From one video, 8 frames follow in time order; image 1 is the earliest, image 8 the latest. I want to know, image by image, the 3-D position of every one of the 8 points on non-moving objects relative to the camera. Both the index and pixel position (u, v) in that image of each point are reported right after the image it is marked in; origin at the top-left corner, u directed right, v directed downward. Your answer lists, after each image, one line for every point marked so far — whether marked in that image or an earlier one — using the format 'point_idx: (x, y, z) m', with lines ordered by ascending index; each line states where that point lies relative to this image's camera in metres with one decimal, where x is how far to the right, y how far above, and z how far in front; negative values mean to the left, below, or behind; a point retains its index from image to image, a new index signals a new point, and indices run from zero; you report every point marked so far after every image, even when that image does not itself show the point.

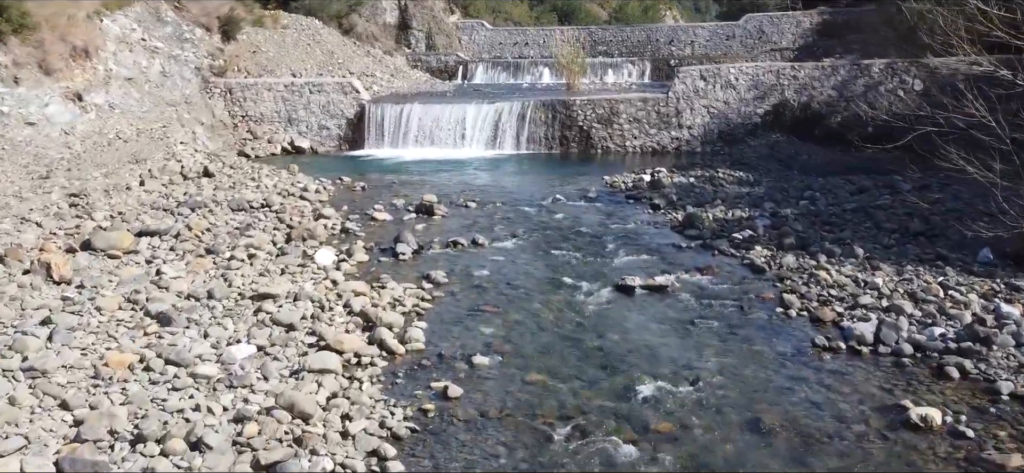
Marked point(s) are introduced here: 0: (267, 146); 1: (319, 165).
0: (-5.6, +2.1, +16.2) m
1: (-4.0, +1.5, +14.6) m
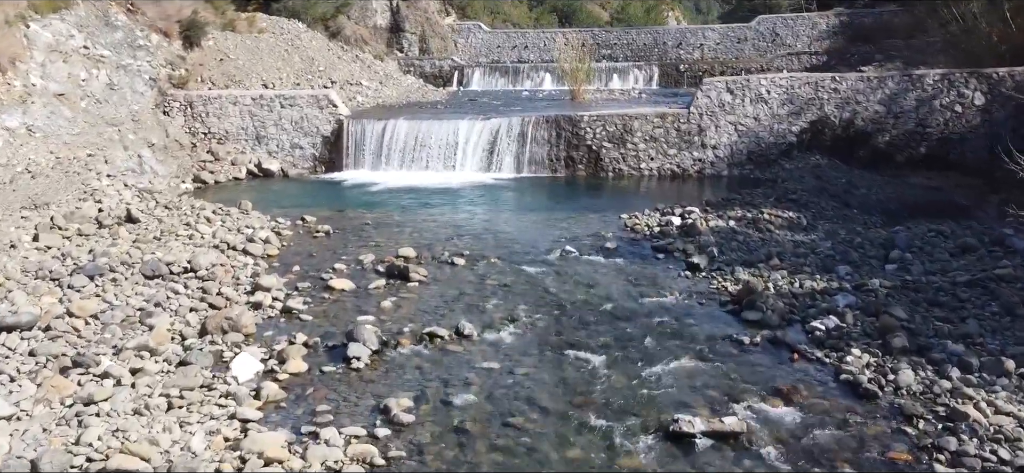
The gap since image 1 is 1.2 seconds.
0: (-5.6, +1.3, +14.2) m
1: (-4.0, +0.8, +12.6) m
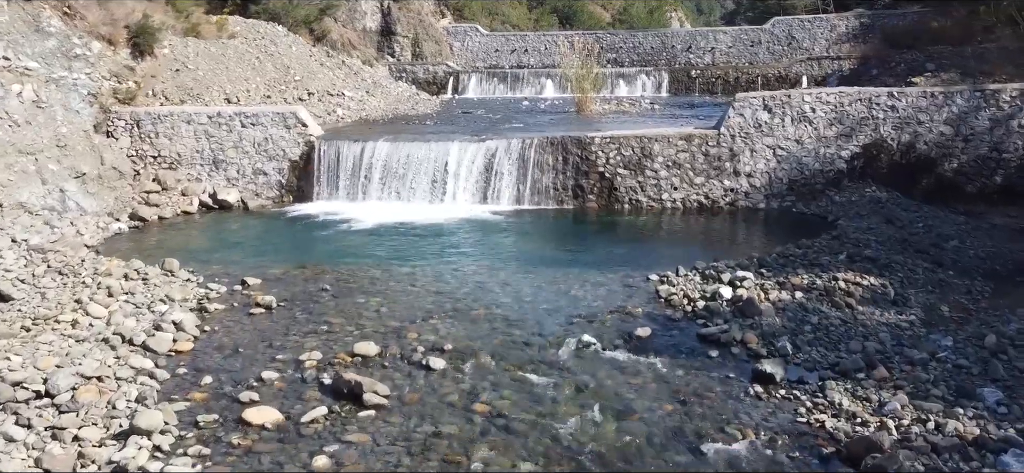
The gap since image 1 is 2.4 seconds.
0: (-5.7, +0.6, +12.1) m
1: (-4.0, 0.0, +10.5) m
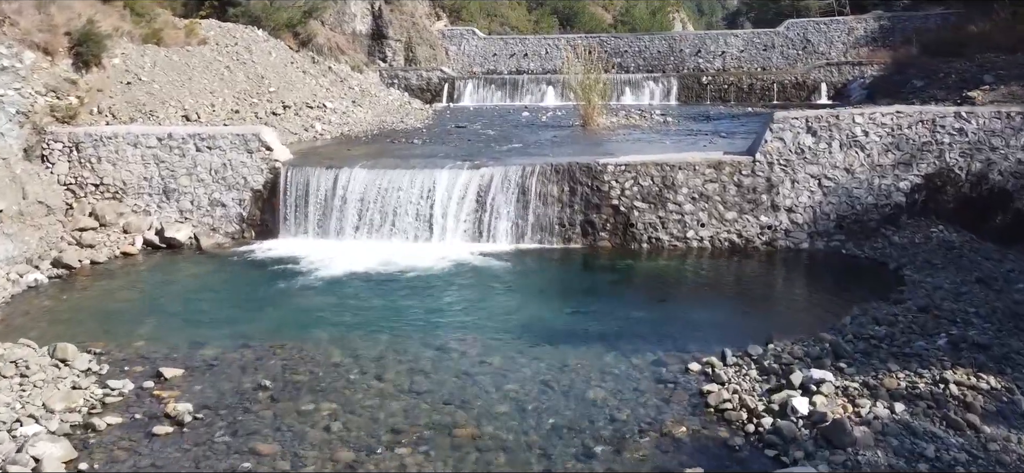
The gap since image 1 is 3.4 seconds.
0: (-5.7, 0.0, +10.3) m
1: (-4.0, -0.6, +8.7) m
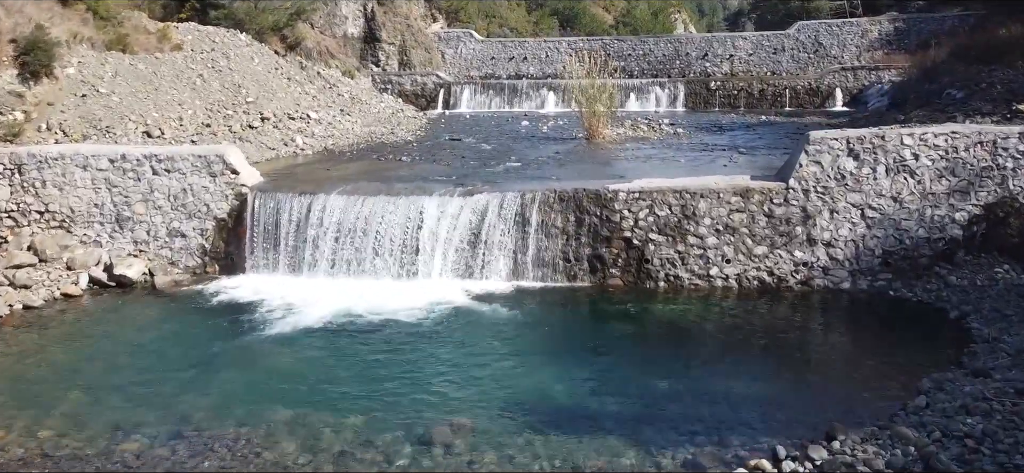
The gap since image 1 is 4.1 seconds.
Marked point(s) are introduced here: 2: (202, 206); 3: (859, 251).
0: (-5.7, -0.5, +9.0) m
1: (-4.0, -1.1, +7.4) m
2: (-4.2, +0.4, +9.7) m
3: (+4.2, -0.2, +8.7) m
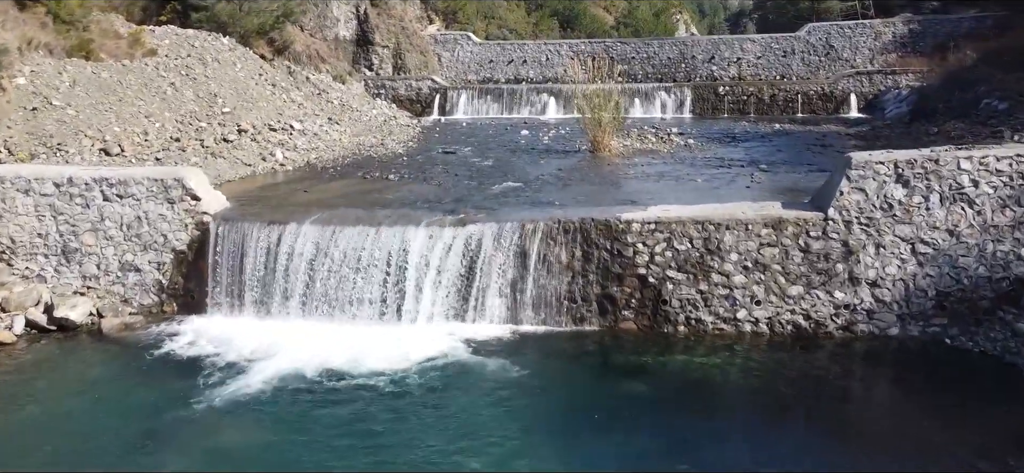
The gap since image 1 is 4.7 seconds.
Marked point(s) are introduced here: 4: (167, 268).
0: (-5.7, -0.9, +7.9) m
1: (-4.1, -1.5, +6.3) m
2: (-4.3, 0.0, +8.6) m
3: (+4.2, -0.6, +7.5) m
4: (-4.1, -0.4, +8.6) m
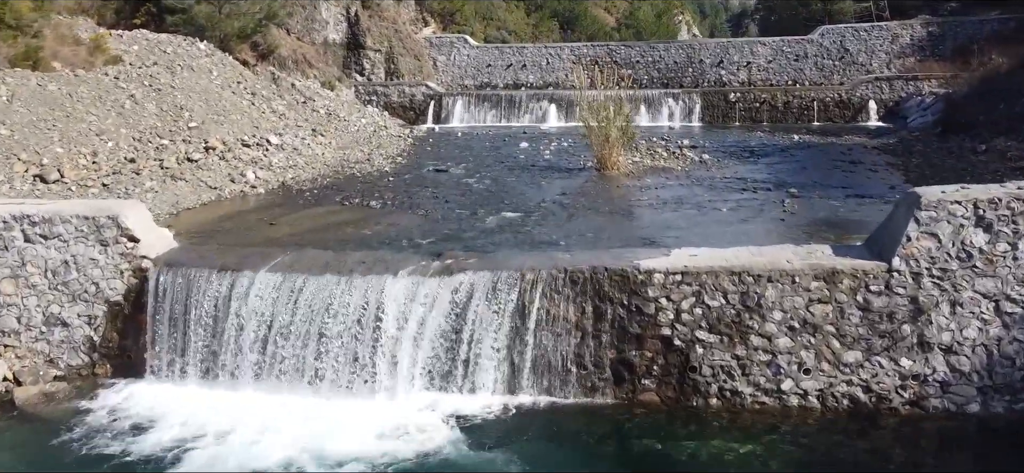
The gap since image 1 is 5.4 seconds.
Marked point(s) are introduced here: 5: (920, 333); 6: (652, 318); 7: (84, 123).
0: (-5.8, -1.4, +6.5) m
1: (-4.1, -2.0, +4.9) m
2: (-4.3, -0.5, +7.2) m
3: (+4.2, -1.1, +6.2) m
4: (-4.2, -0.9, +7.2) m
5: (+3.6, -0.8, +6.2) m
6: (+1.3, -0.7, +6.5) m
7: (-6.4, +1.7, +10.7) m
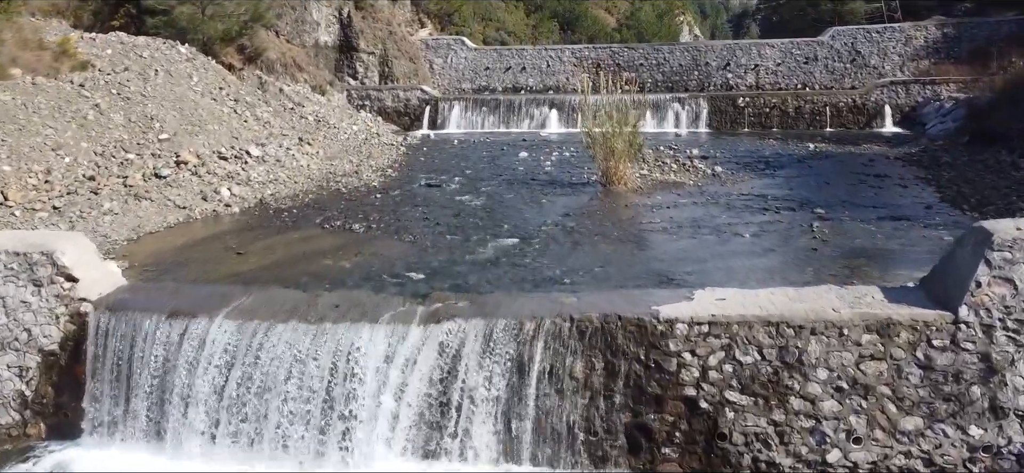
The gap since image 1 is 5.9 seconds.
0: (-5.8, -1.8, +5.5) m
1: (-4.1, -2.3, +3.9) m
2: (-4.3, -0.8, +6.2) m
3: (+4.1, -1.4, +5.2) m
4: (-4.2, -1.2, +6.3) m
5: (+3.6, -1.2, +5.3) m
6: (+1.3, -1.1, +5.5) m
7: (-6.4, +1.4, +9.7) m
